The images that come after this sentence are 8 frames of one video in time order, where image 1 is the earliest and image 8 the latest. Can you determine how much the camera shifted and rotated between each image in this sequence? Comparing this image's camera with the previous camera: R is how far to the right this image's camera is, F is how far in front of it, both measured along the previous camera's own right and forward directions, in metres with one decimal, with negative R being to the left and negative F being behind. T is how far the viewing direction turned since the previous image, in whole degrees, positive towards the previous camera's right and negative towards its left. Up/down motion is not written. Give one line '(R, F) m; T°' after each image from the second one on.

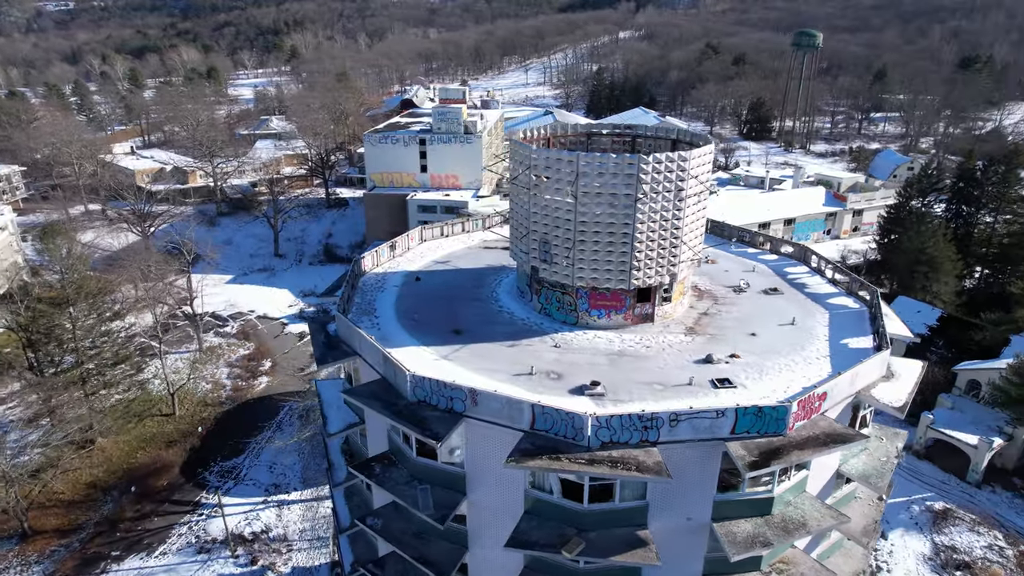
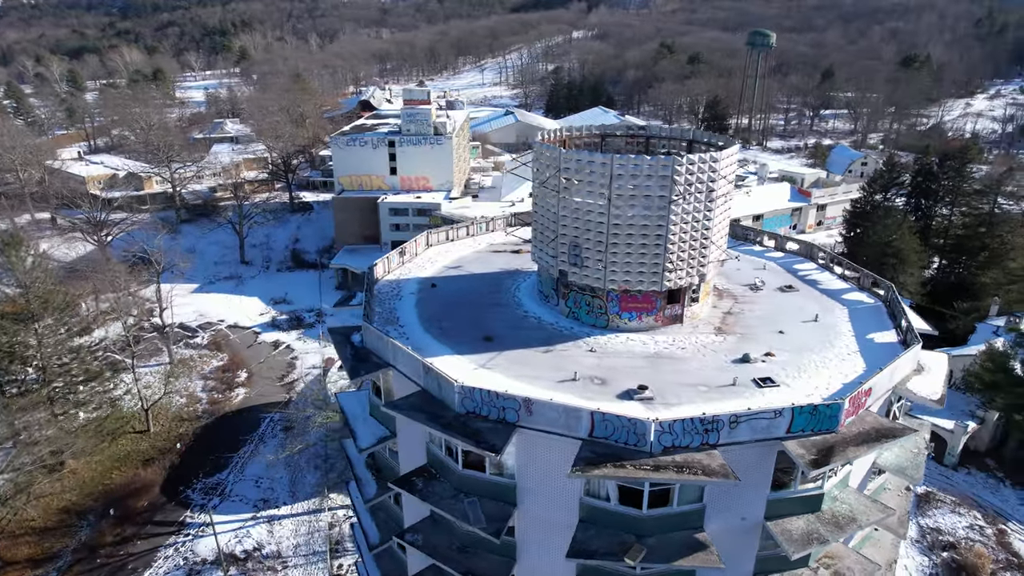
(-1.9, +0.3) m; +4°
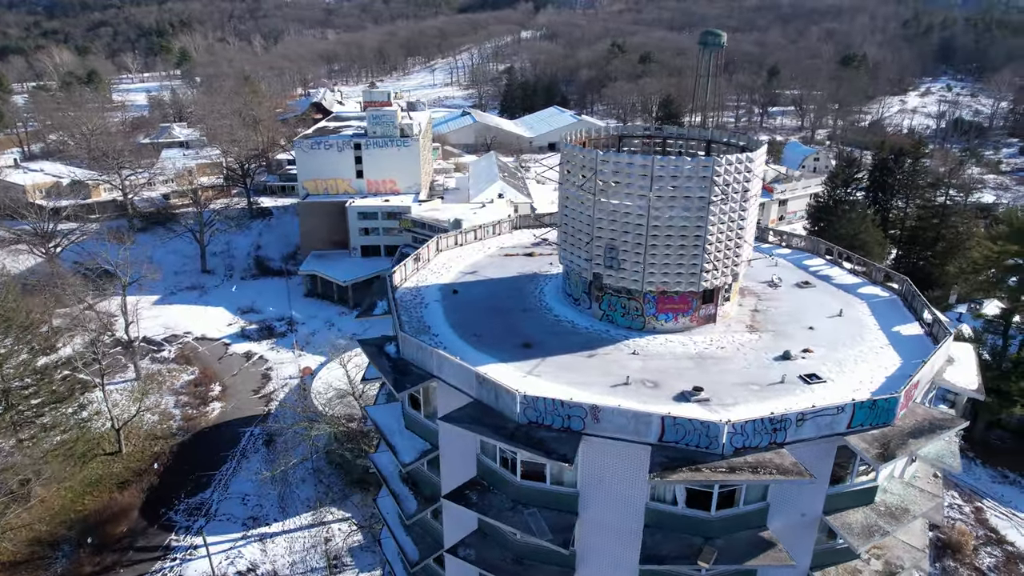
(-2.2, +0.3) m; +4°
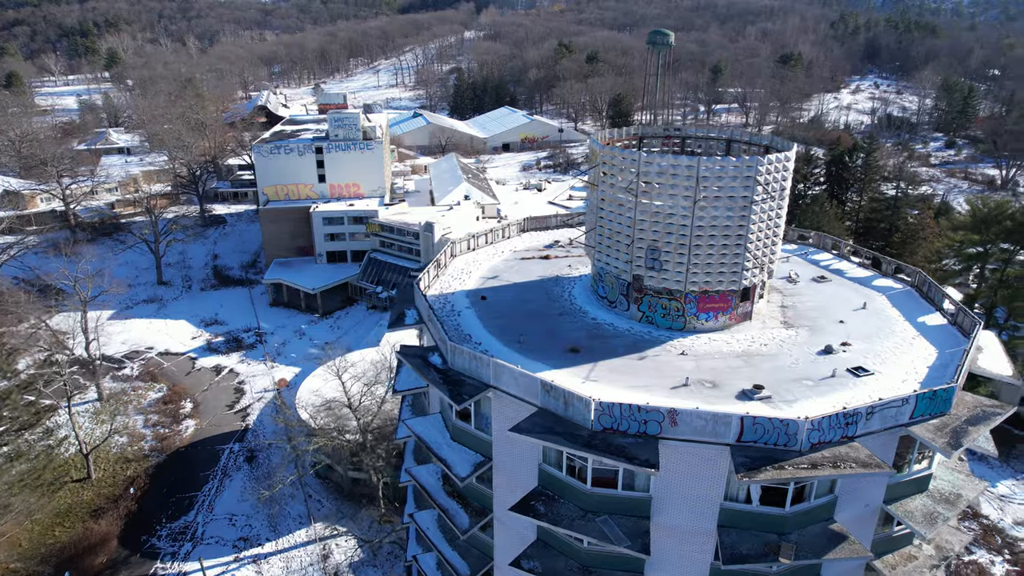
(-2.5, +0.4) m; +5°
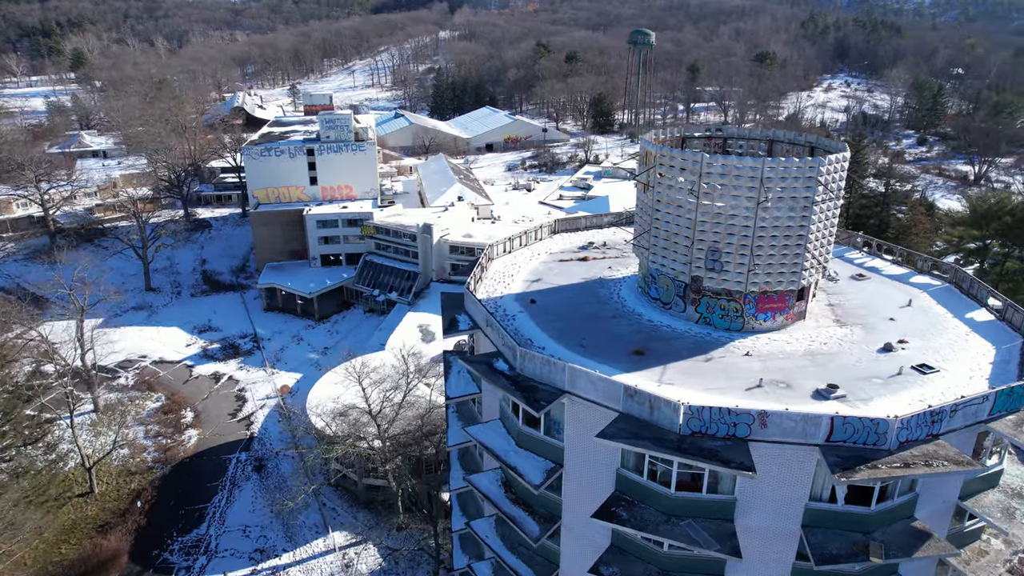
(-2.2, +0.2) m; +2°
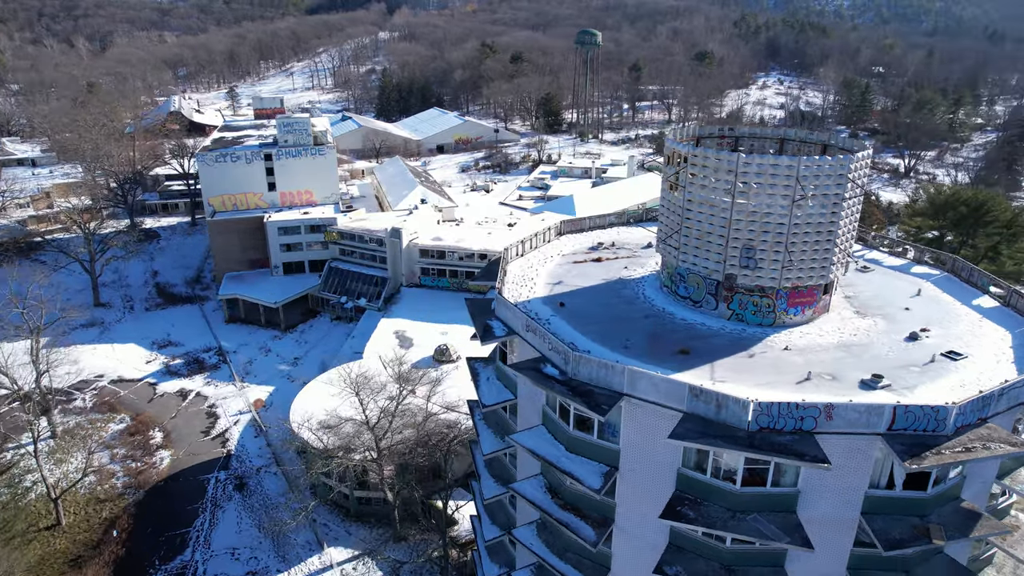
(-2.5, +0.3) m; +5°
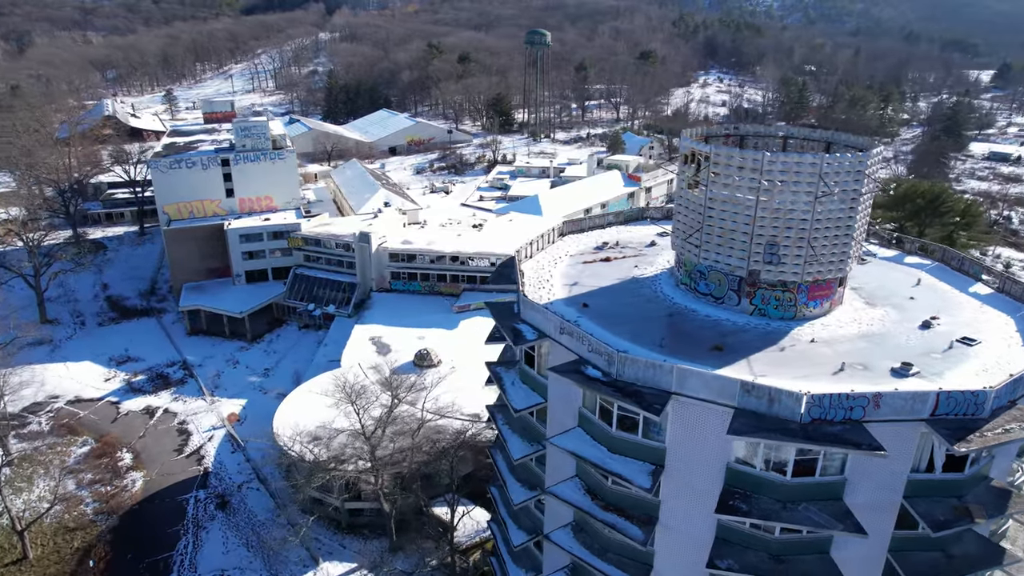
(-2.2, +0.2) m; +5°
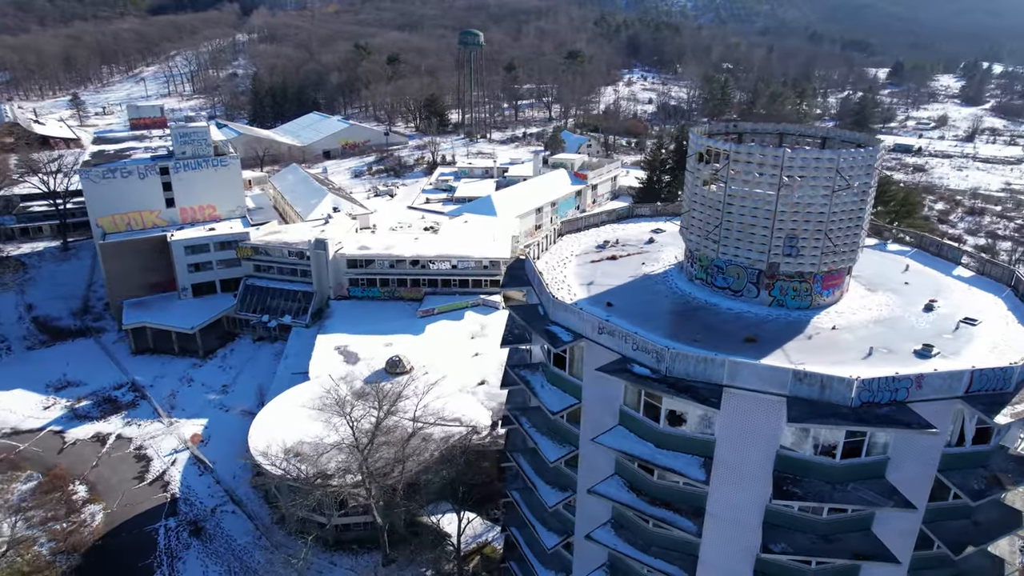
(-2.8, +0.3) m; +6°
